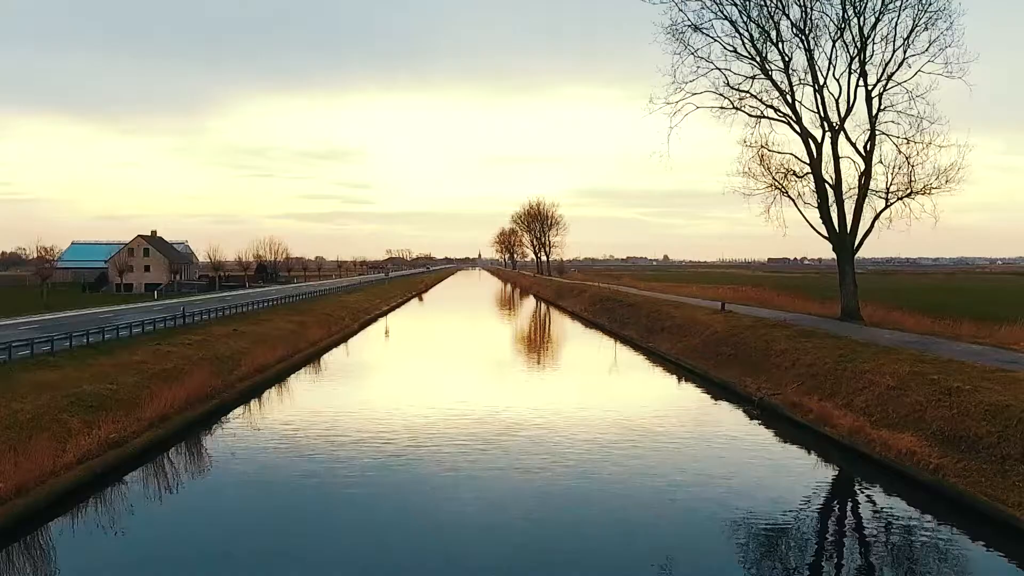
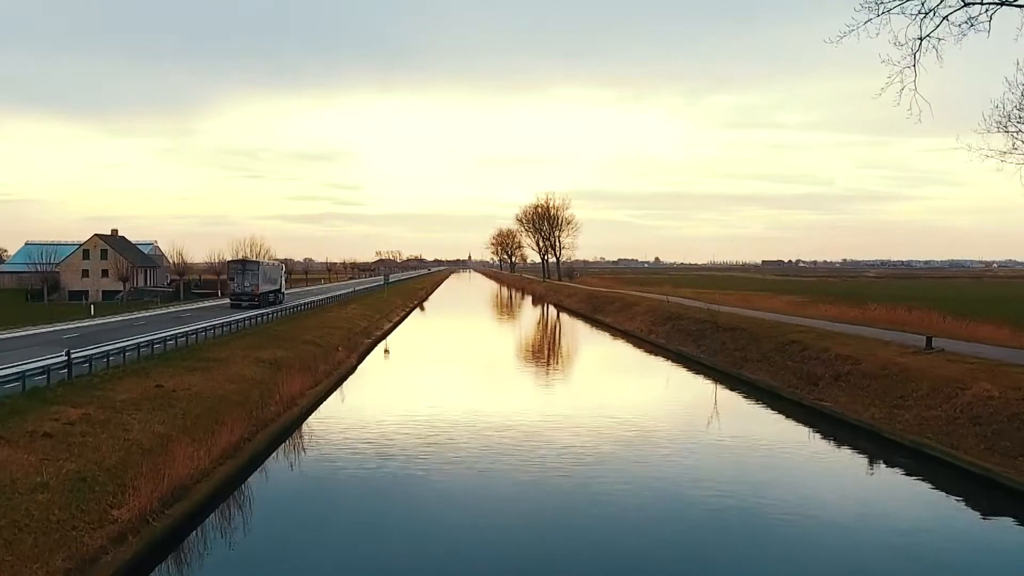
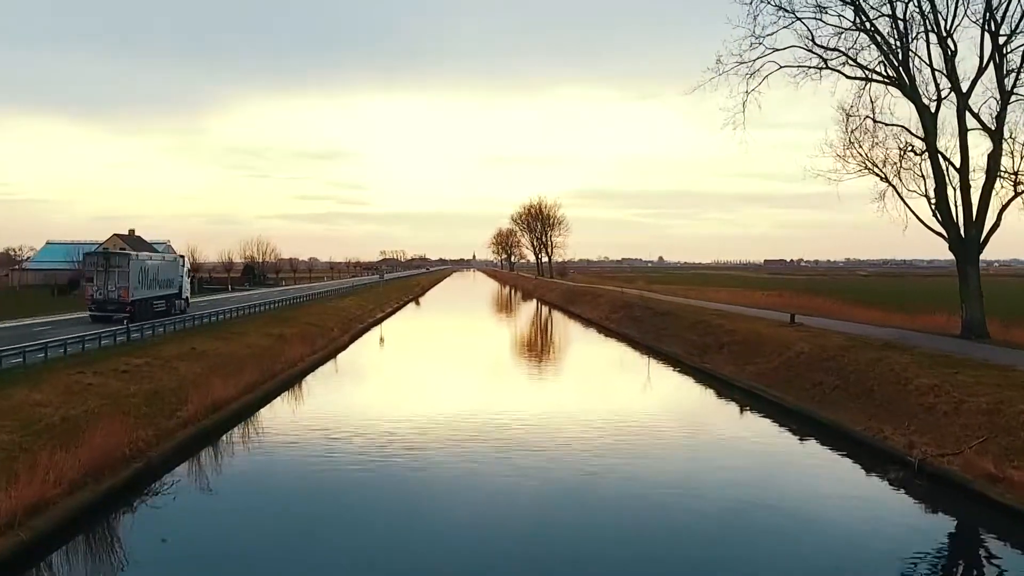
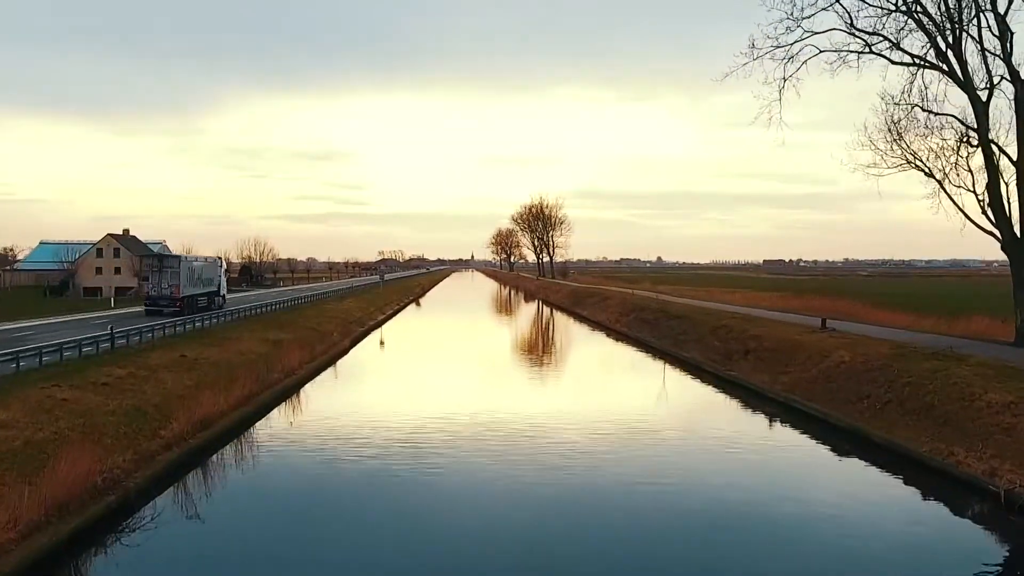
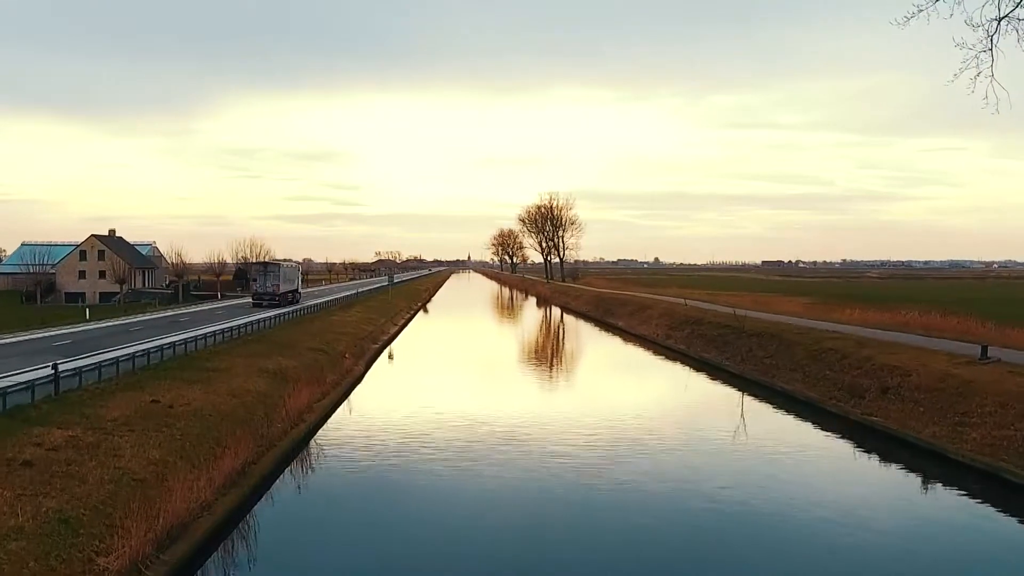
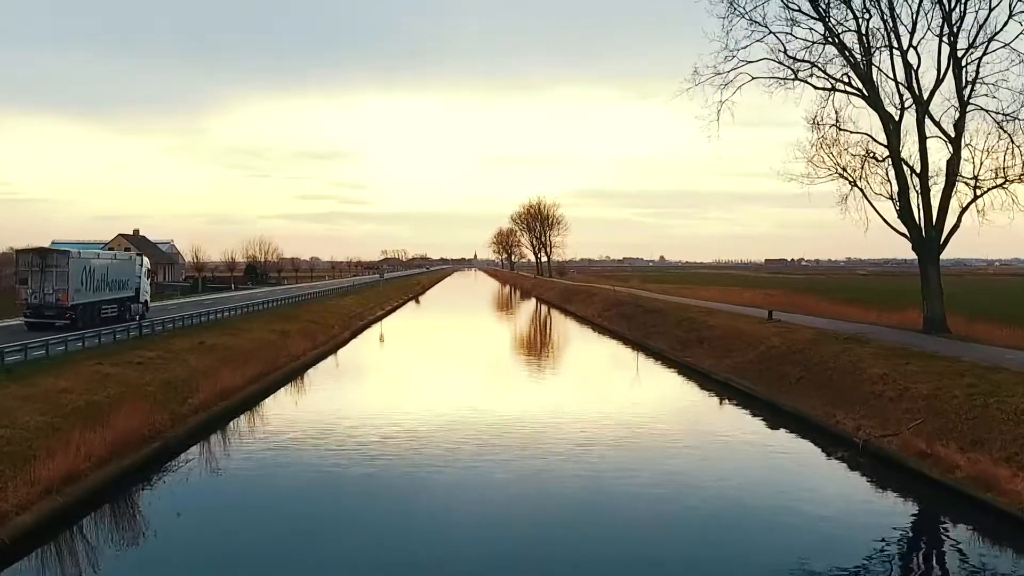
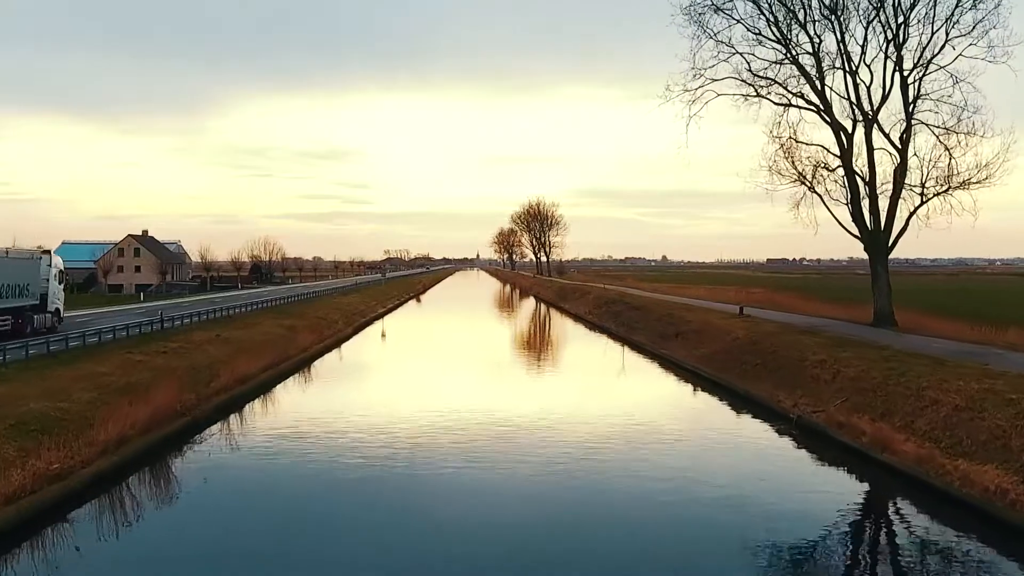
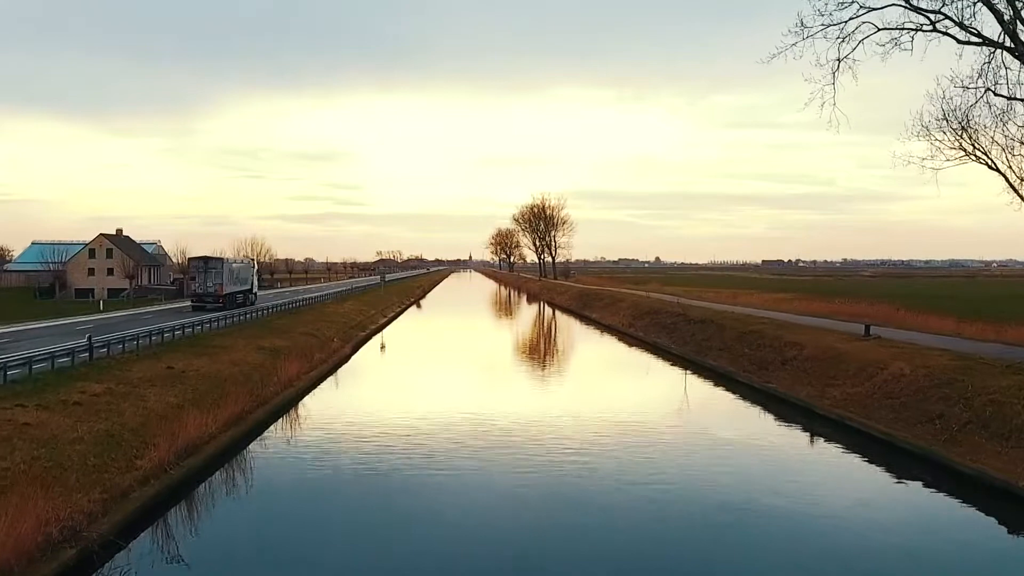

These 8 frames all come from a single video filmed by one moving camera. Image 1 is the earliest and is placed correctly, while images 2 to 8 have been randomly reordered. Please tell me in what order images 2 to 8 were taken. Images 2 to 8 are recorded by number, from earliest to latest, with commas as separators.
7, 6, 3, 4, 8, 2, 5
